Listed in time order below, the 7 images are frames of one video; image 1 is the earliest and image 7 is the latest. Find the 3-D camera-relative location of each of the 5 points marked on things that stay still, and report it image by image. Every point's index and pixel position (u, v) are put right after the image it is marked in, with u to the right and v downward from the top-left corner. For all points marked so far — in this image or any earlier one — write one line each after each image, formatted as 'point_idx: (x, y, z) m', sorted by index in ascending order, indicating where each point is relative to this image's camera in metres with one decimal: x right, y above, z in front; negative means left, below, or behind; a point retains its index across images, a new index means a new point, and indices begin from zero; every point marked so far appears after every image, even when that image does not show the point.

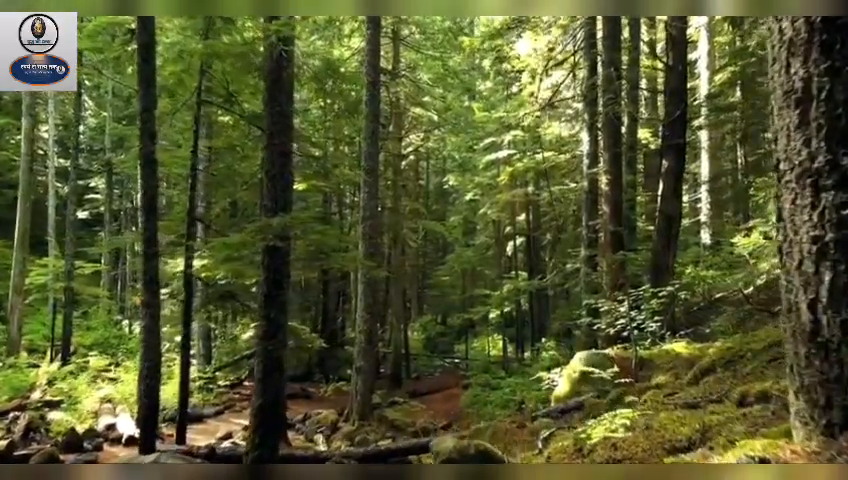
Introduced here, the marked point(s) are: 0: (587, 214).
0: (+1.7, +0.3, +6.4) m
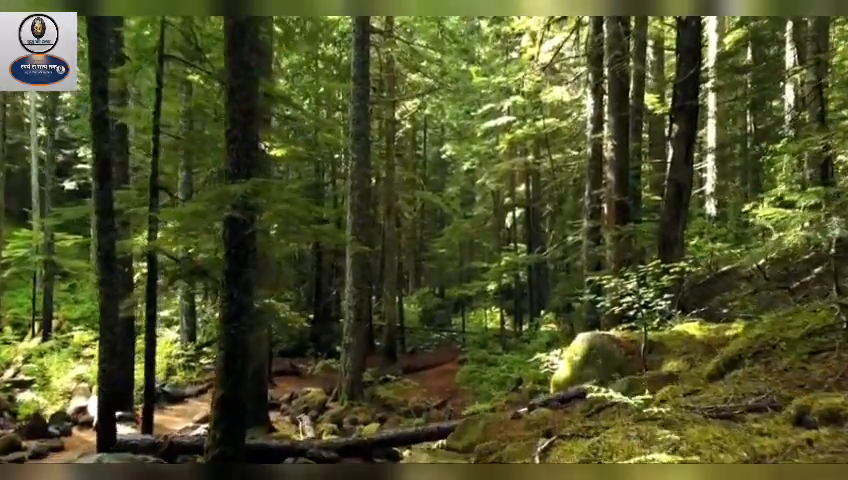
0: (+1.6, +0.6, +5.9) m
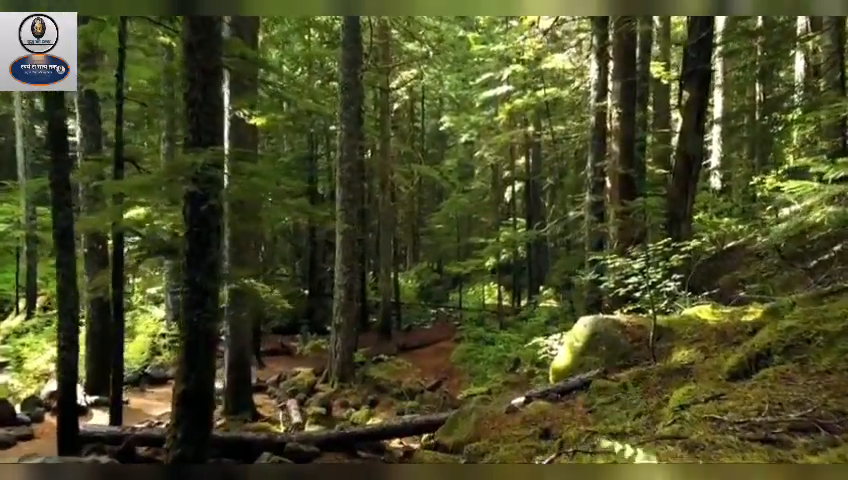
0: (+1.6, +0.8, +5.6) m
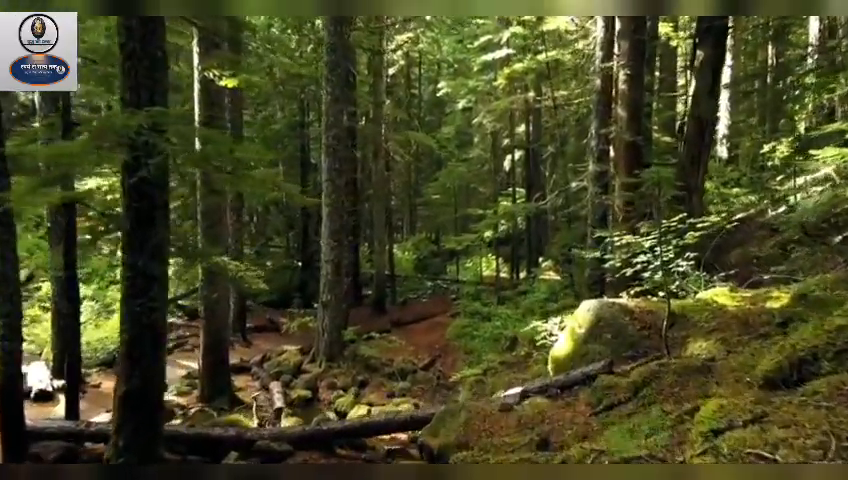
0: (+1.5, +1.0, +5.2) m
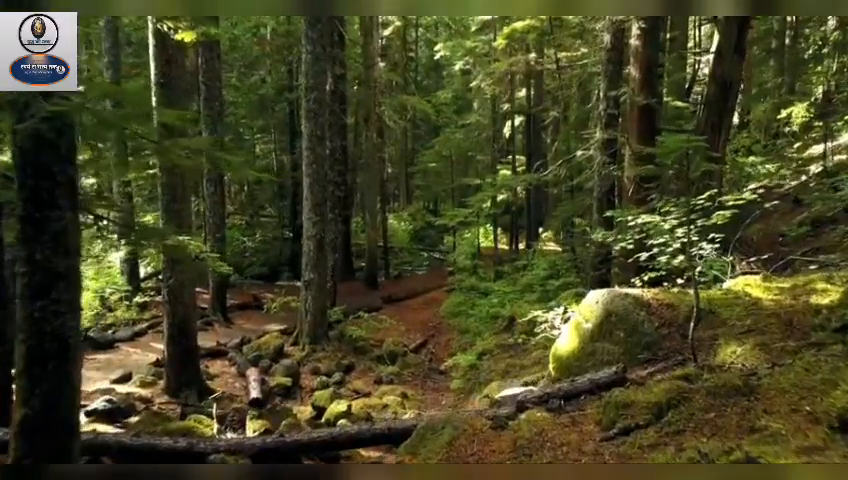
0: (+1.4, +1.2, +4.6) m
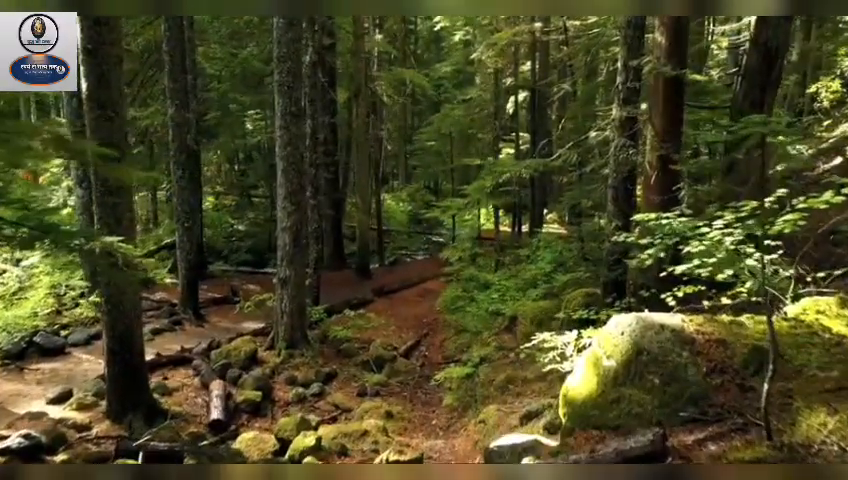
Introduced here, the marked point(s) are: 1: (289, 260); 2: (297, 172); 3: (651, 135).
0: (+1.3, +1.2, +3.9) m
1: (-1.0, -0.2, +4.2) m
2: (-0.9, +0.5, +4.3) m
3: (+1.5, +0.7, +3.8) m
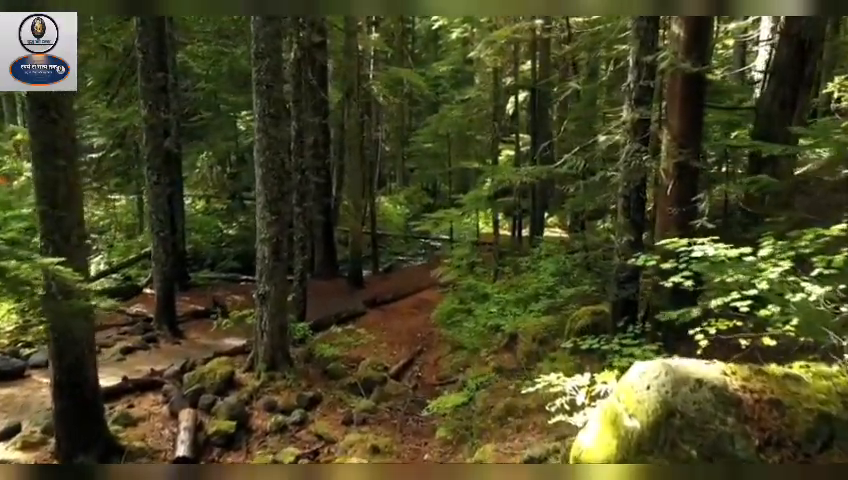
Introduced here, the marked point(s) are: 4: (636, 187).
0: (+1.3, +1.1, +3.5) m
1: (-1.1, -0.3, +3.8) m
2: (-1.0, +0.4, +3.9) m
3: (+1.4, +0.6, +3.4) m
4: (+1.3, +0.3, +3.6) m
